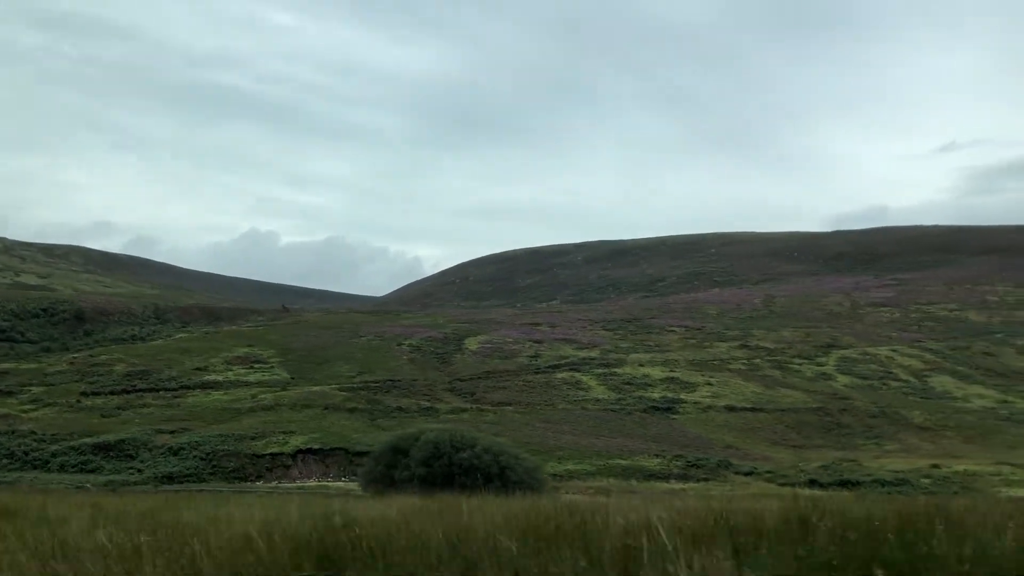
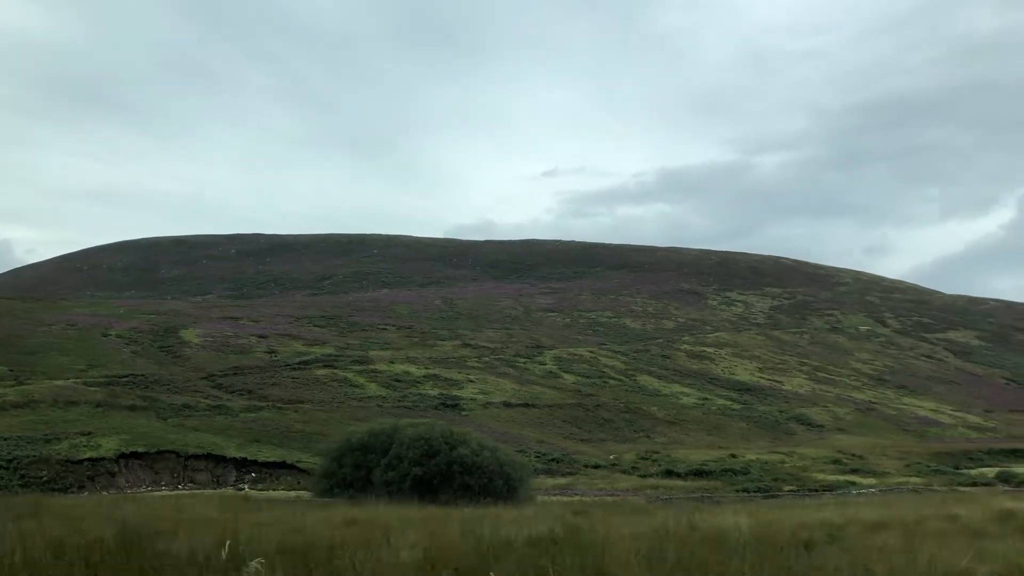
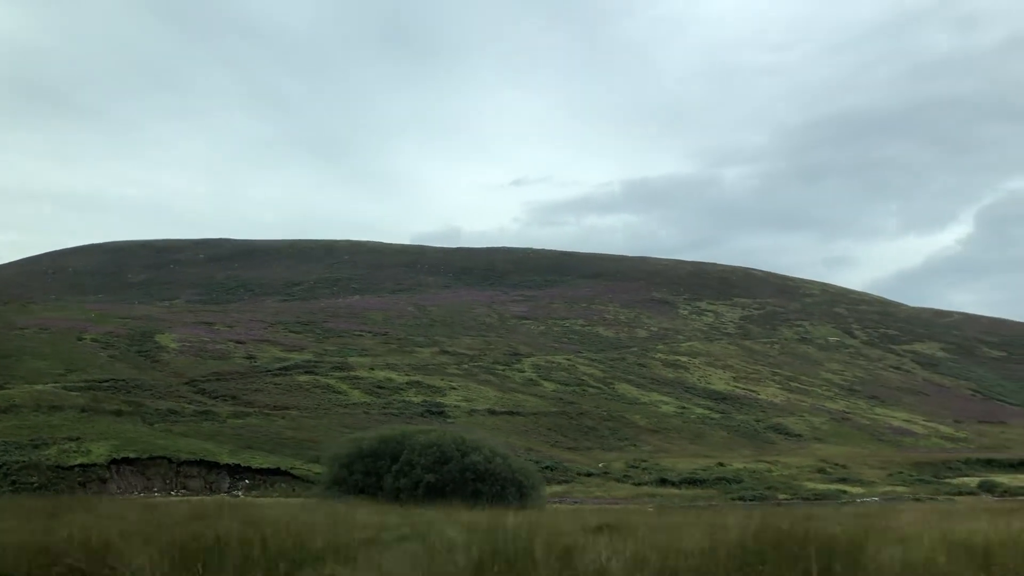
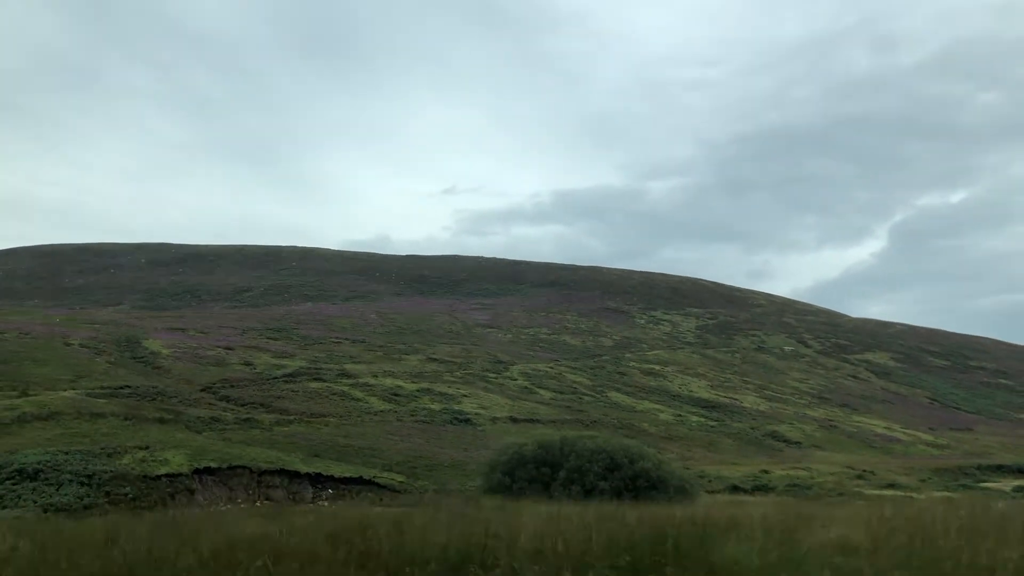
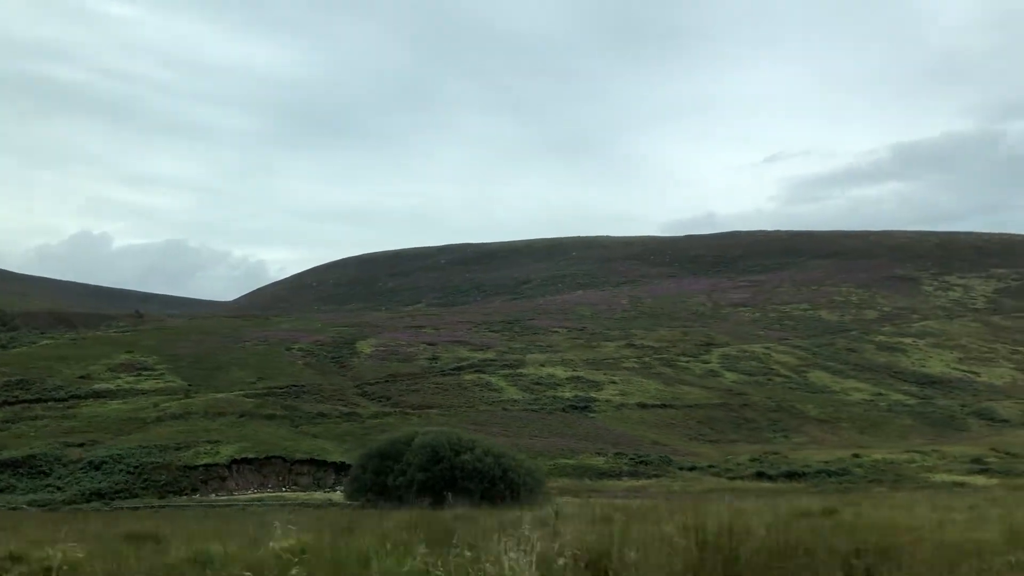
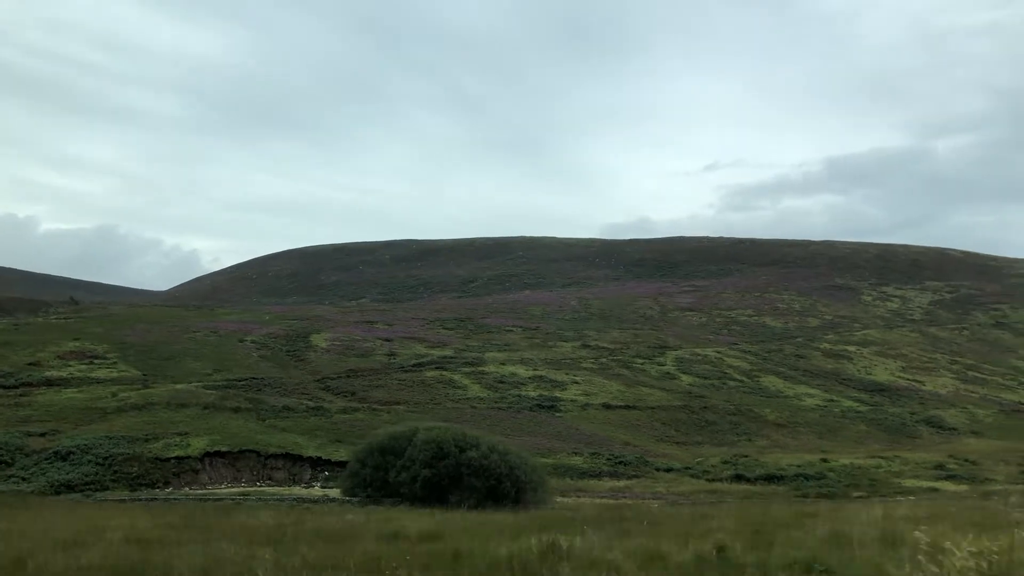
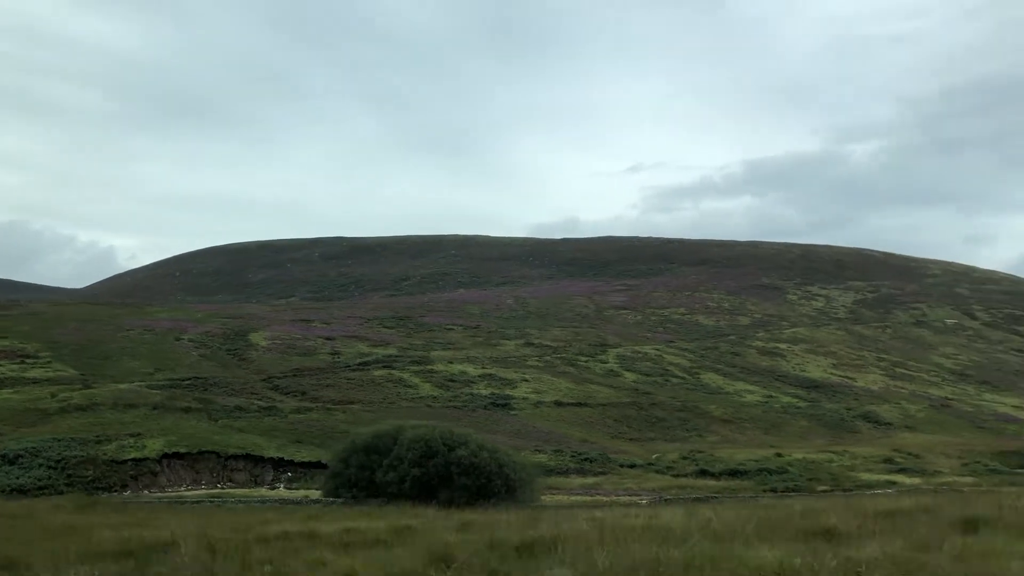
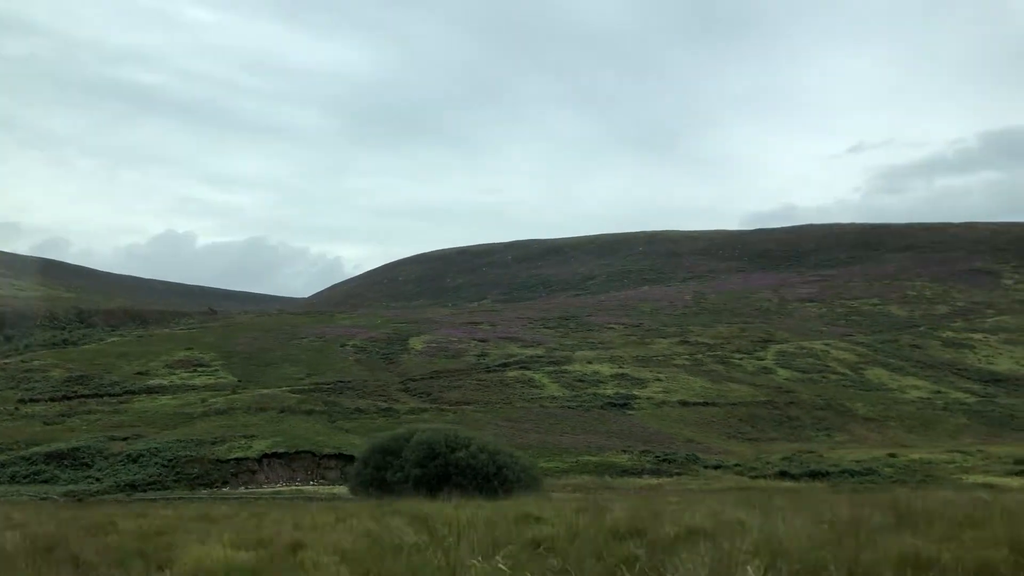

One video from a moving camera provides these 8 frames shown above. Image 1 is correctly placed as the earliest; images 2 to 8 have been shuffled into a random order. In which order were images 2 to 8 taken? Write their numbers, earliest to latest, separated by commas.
8, 5, 6, 7, 2, 3, 4
